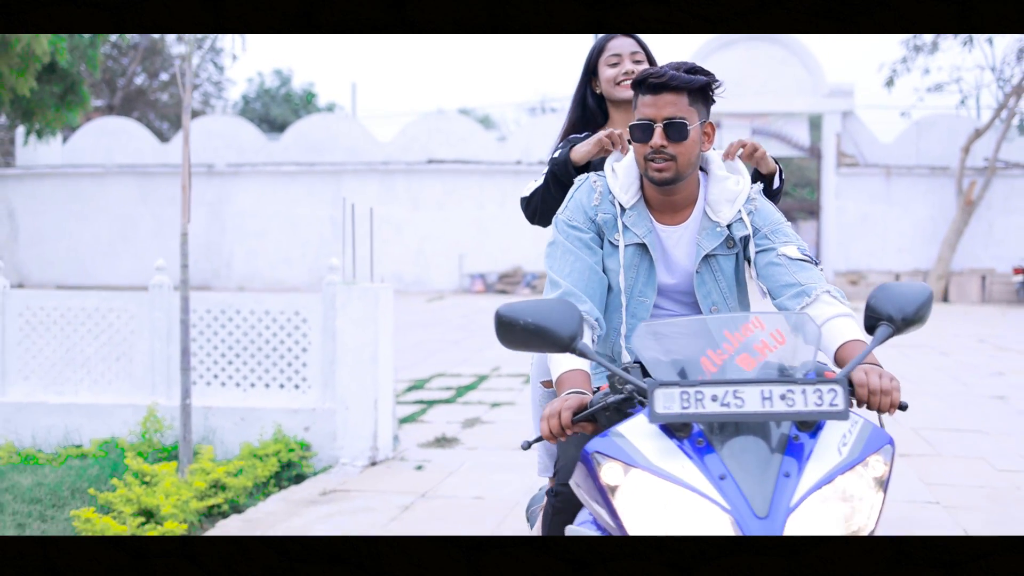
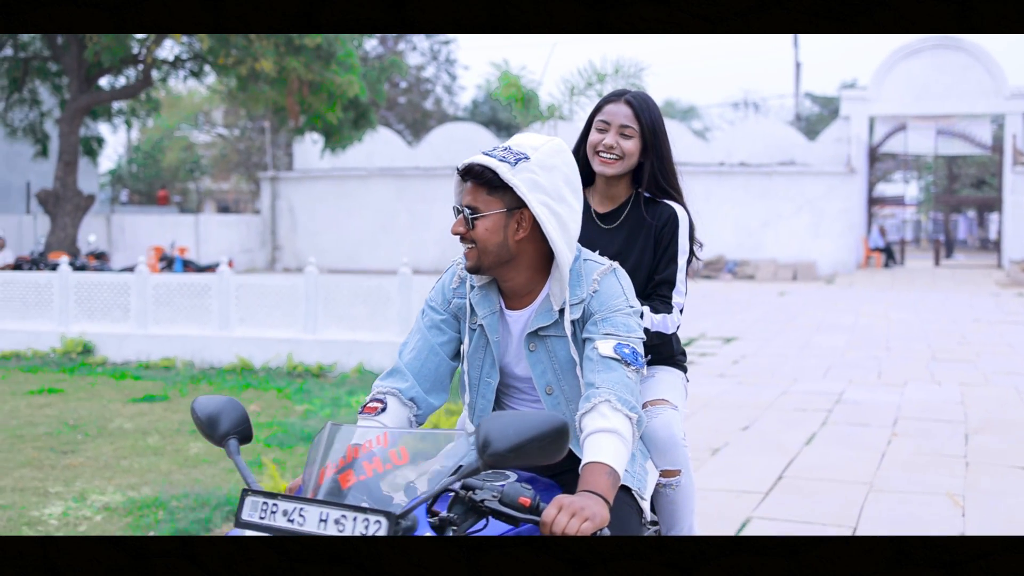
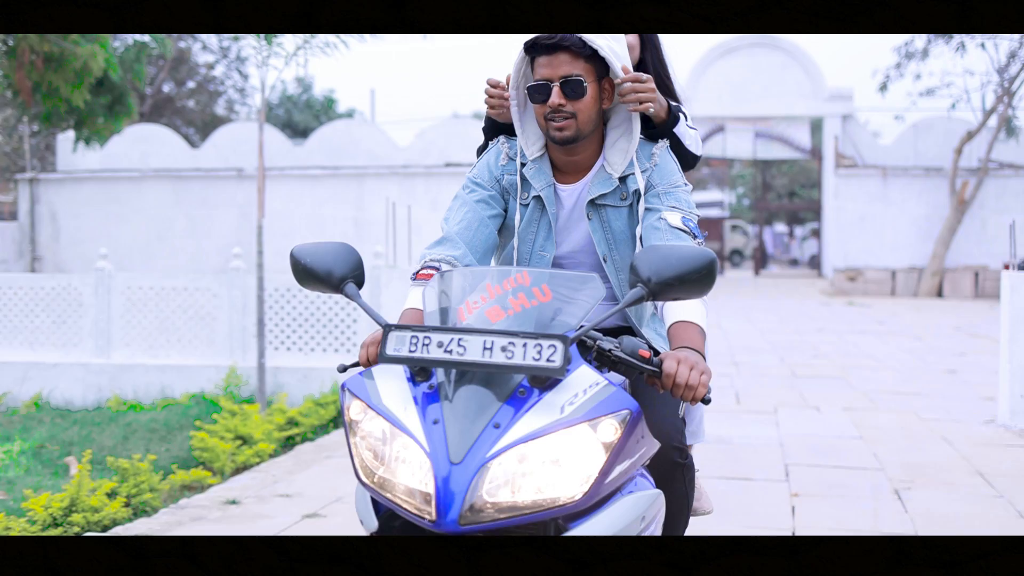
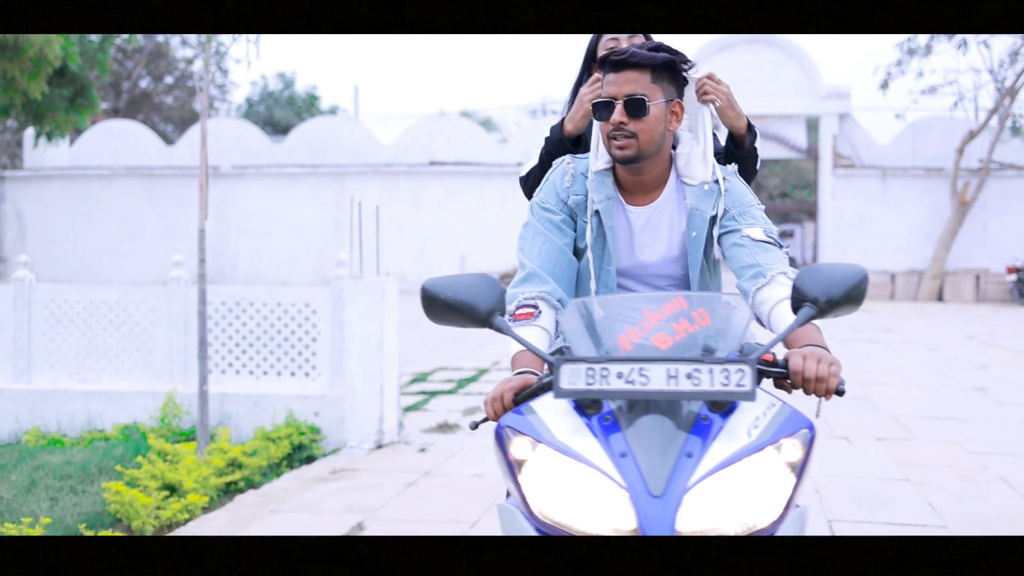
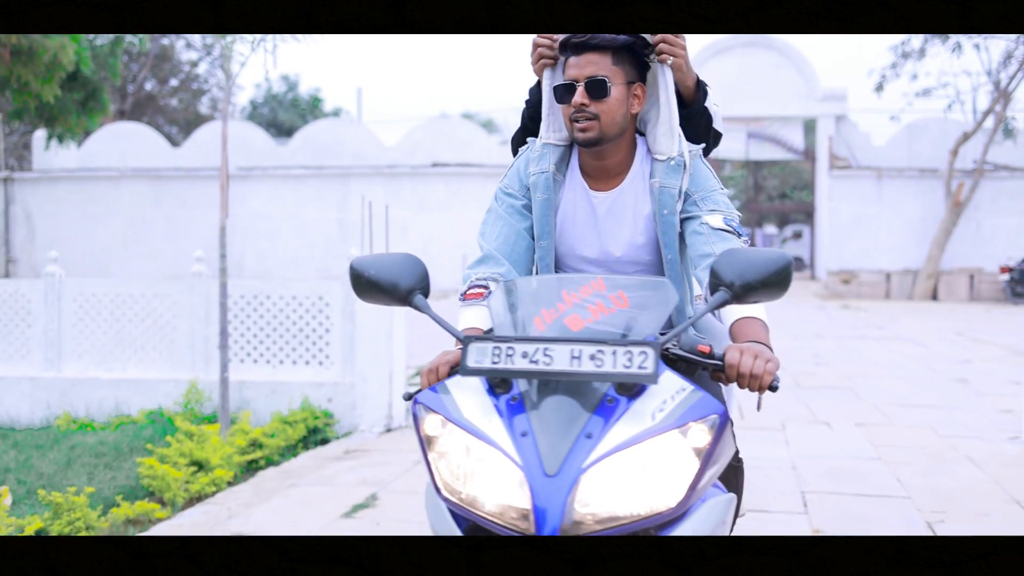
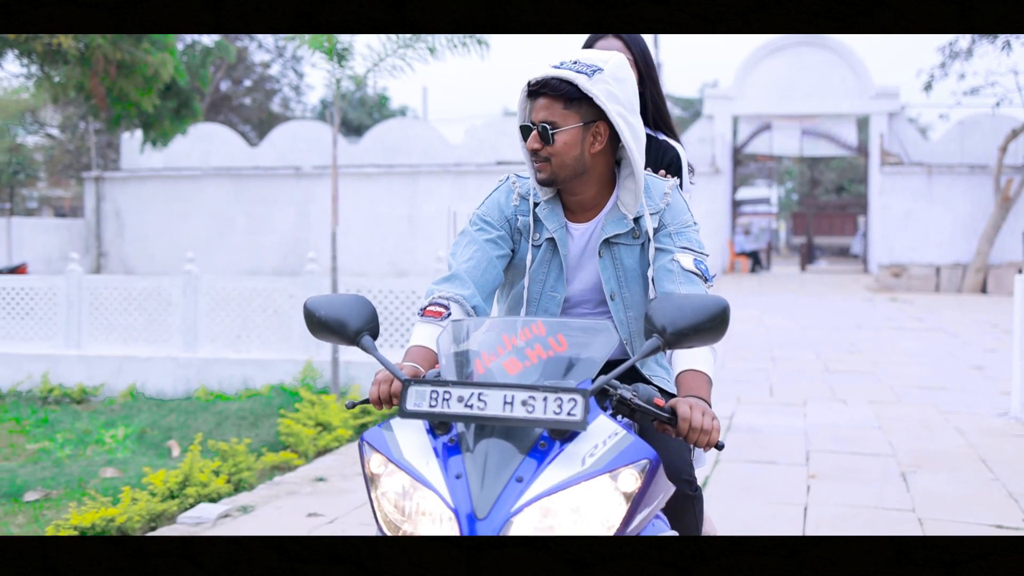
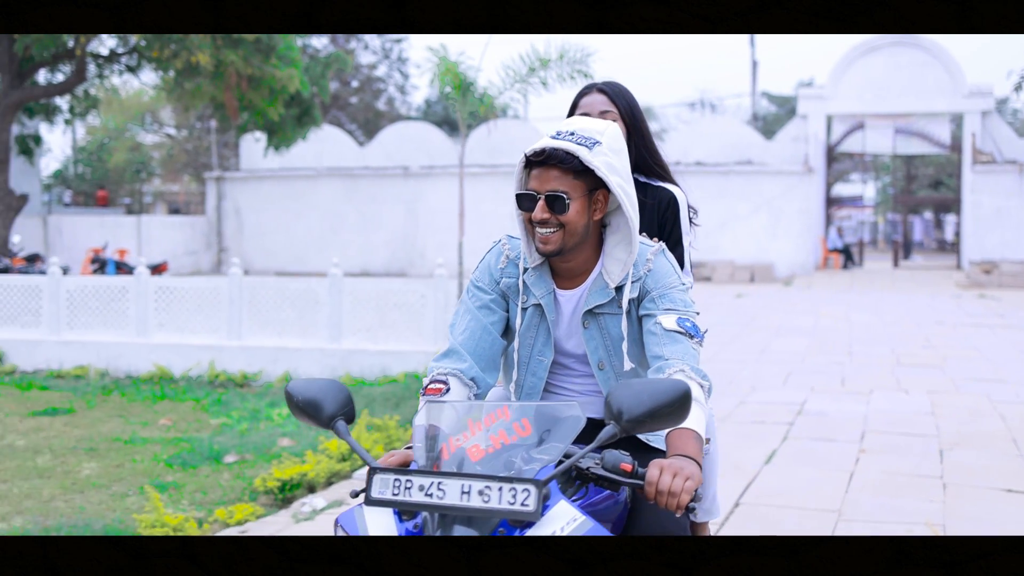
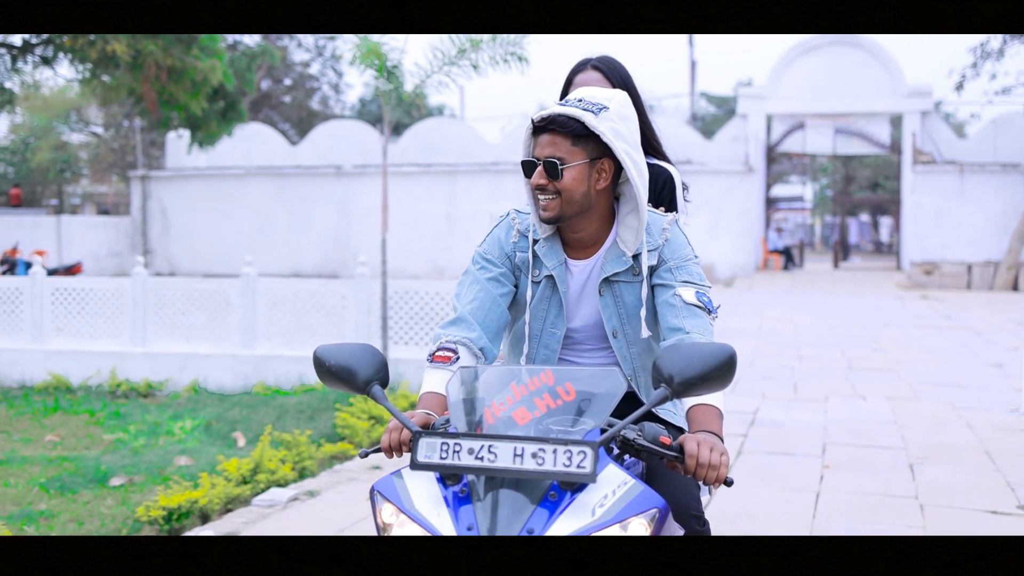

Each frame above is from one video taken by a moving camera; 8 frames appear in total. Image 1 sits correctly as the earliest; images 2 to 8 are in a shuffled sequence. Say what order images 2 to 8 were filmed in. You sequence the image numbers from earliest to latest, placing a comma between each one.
4, 5, 3, 6, 8, 7, 2
